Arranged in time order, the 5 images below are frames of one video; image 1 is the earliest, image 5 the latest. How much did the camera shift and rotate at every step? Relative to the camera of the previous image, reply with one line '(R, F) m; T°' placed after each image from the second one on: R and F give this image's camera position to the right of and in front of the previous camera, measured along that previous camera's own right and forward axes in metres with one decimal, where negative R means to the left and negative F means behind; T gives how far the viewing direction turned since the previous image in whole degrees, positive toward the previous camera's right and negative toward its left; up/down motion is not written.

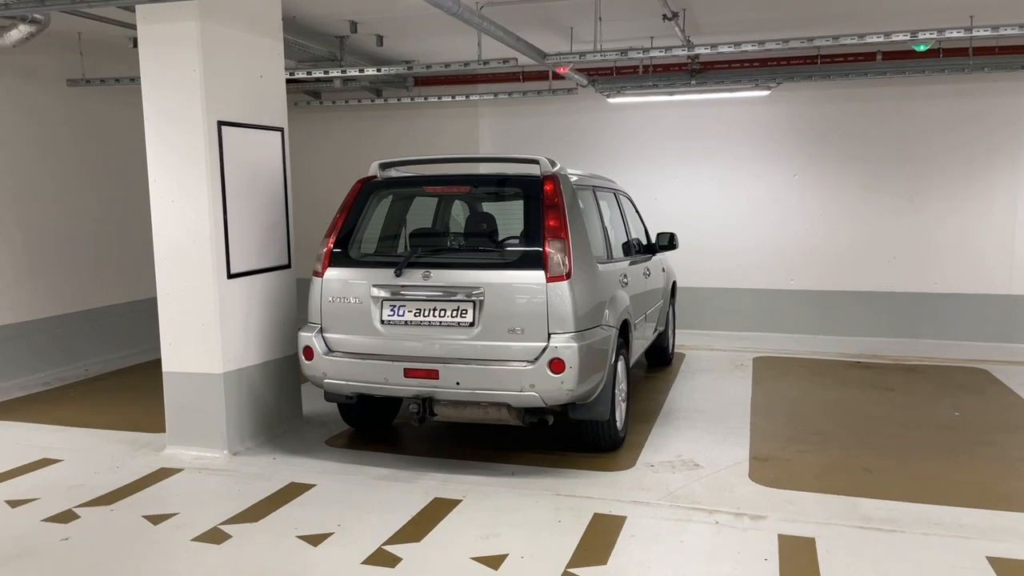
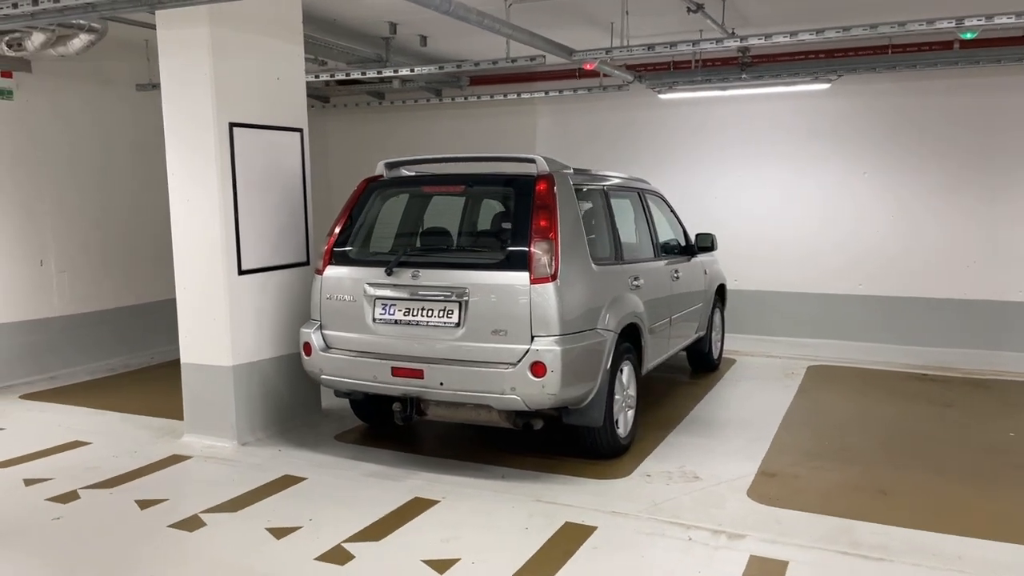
(+0.6, +0.1) m; -7°
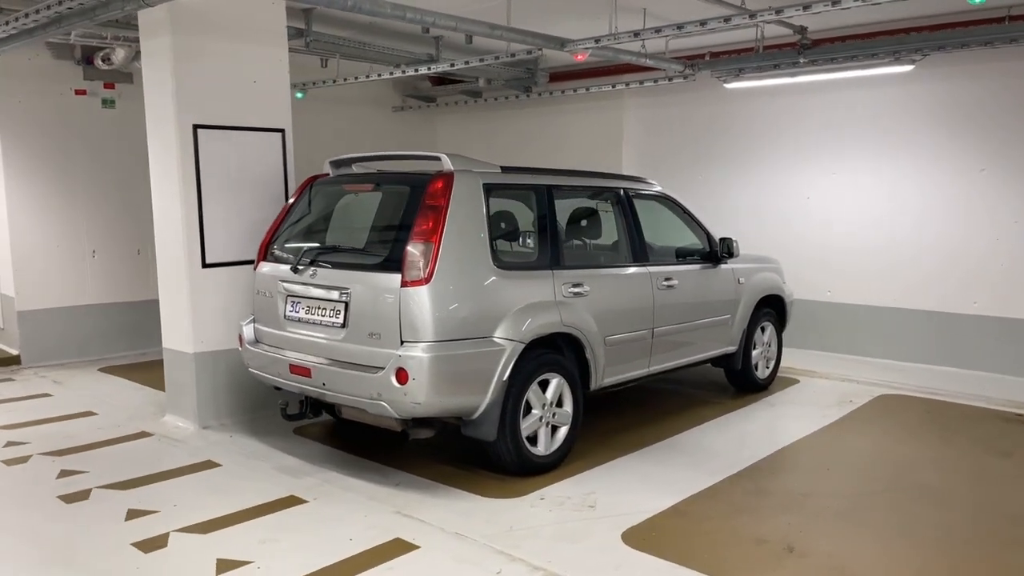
(+1.5, +0.4) m; -15°
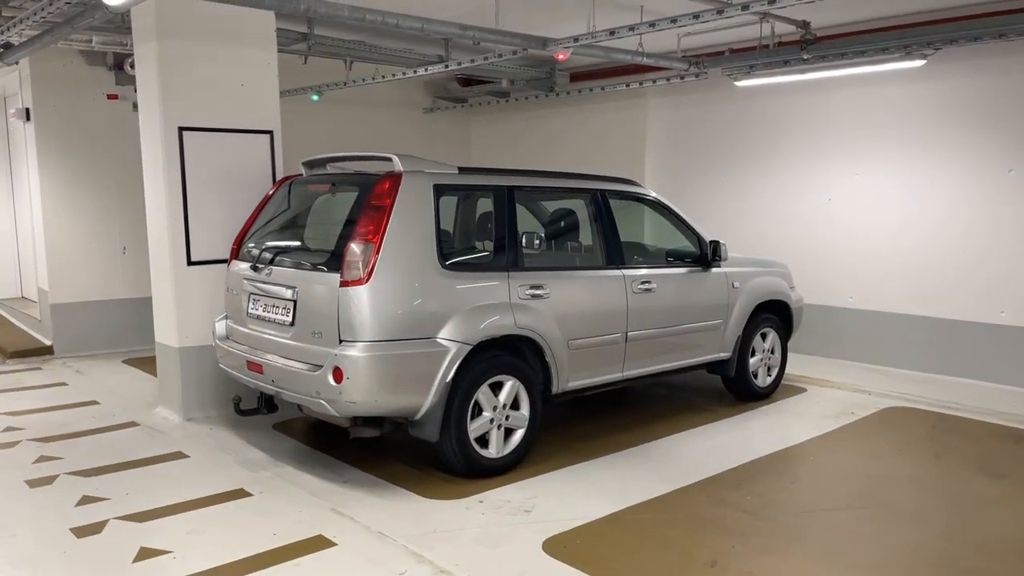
(+0.6, 0.0) m; -5°
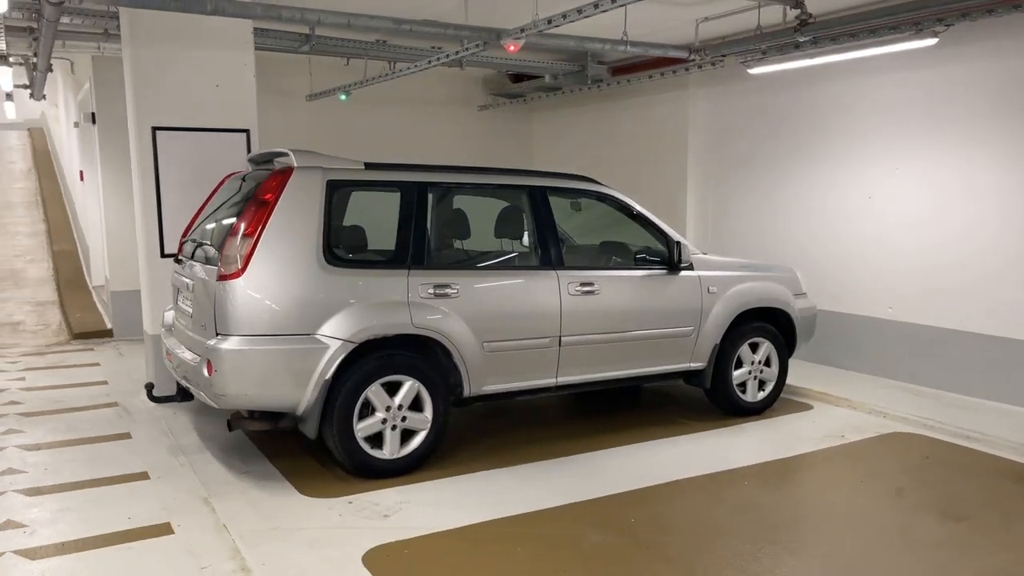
(+1.3, +0.2) m; -11°
